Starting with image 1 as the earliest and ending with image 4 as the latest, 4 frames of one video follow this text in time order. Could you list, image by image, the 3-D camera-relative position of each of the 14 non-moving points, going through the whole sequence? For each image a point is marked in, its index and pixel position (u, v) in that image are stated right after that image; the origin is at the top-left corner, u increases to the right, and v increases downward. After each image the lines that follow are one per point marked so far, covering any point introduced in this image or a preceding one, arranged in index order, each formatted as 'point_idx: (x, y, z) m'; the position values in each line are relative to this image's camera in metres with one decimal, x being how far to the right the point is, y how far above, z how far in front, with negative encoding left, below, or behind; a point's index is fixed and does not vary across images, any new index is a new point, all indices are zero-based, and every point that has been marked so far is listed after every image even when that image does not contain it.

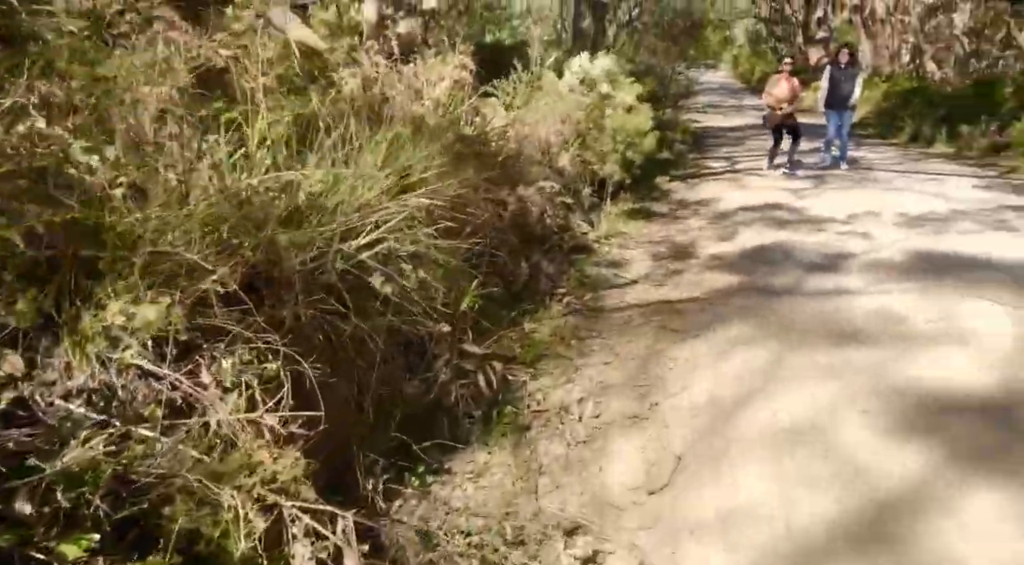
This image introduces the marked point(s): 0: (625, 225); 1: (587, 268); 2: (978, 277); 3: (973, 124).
0: (+1.0, +0.5, +6.9) m
1: (+0.5, +0.1, +5.3) m
2: (+2.8, 0.0, +4.8) m
3: (+8.1, +2.8, +14.1) m
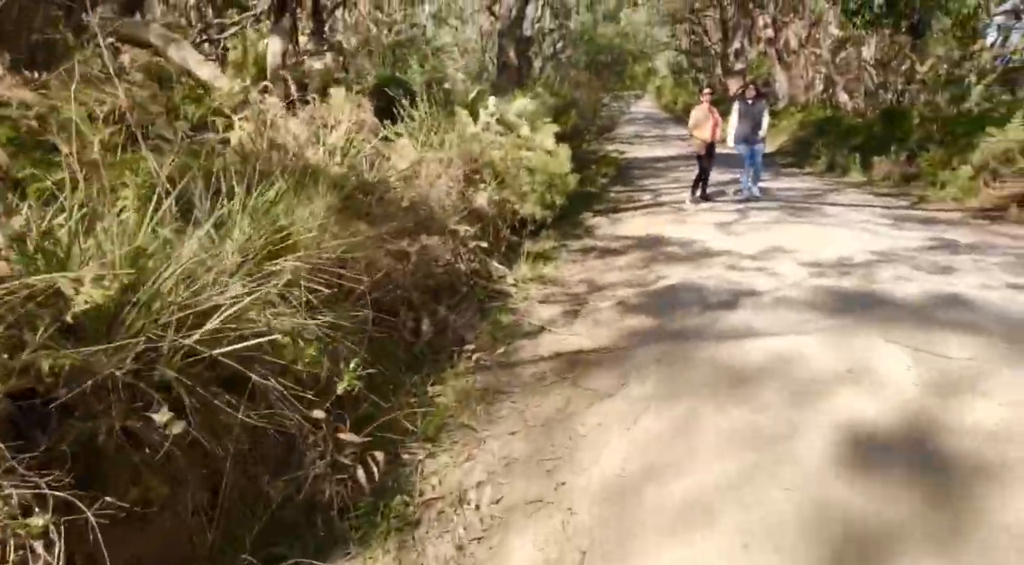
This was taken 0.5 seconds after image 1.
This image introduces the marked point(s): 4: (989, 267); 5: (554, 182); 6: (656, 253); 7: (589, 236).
0: (+0.3, +0.1, +6.7) m
1: (-0.1, -0.2, +5.1) m
2: (+2.2, -0.2, +4.8) m
3: (+6.7, +2.4, +14.5) m
4: (+3.6, +0.1, +6.2) m
5: (+0.4, +1.0, +7.8) m
6: (+1.3, +0.2, +7.0) m
7: (+0.8, +0.5, +8.6) m
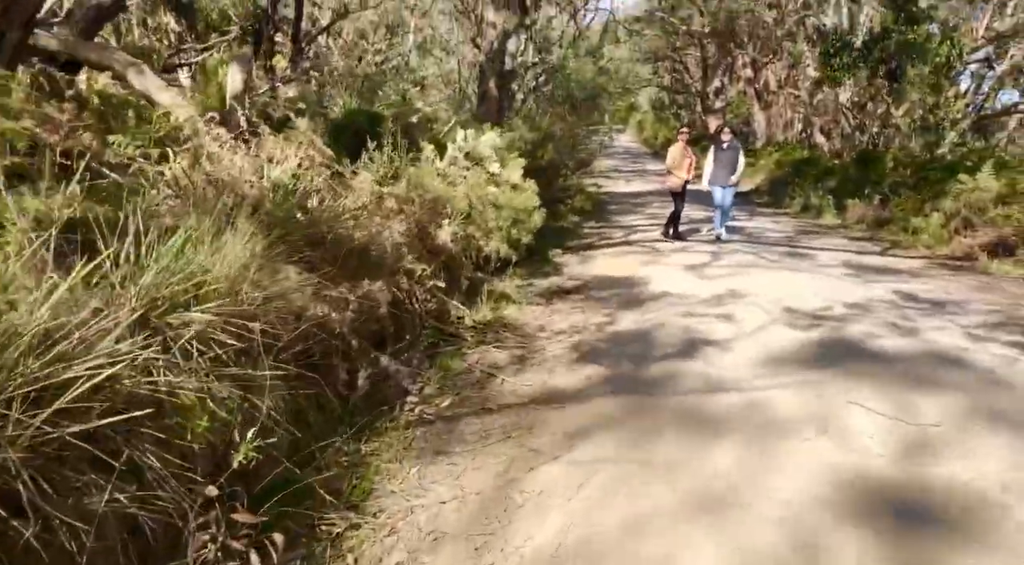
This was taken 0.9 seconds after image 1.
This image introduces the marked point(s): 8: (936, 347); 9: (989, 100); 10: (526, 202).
0: (0.0, -0.2, +6.5) m
1: (-0.4, -0.5, +4.9) m
2: (+2.0, -0.5, +4.6) m
3: (+6.3, +1.6, +14.5) m
4: (+3.3, -0.3, +6.0) m
5: (+0.1, +0.6, +7.6) m
6: (+0.9, -0.1, +6.8) m
7: (+0.5, +0.1, +8.4) m
8: (+2.7, -0.4, +5.2) m
9: (+10.9, +4.2, +18.4) m
10: (+0.1, +0.7, +7.6) m
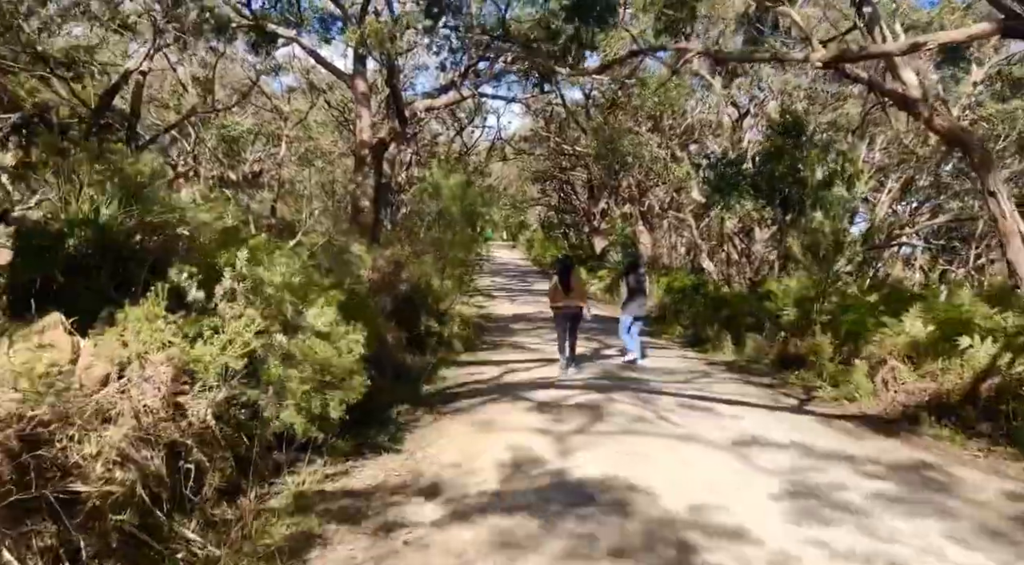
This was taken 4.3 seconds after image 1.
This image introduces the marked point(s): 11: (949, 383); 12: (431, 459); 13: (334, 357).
0: (-1.2, -1.3, +4.2) m
1: (-1.3, -1.3, +2.5) m
2: (+1.1, -1.3, +2.5) m
3: (+4.0, -0.7, +13.1) m
4: (+2.2, -1.4, +4.1) m
5: (-1.2, -0.6, +5.4) m
6: (-0.2, -1.3, +4.6) m
7: (-0.9, -1.3, +6.2) m
8: (+1.8, -1.4, +3.2) m
9: (+8.1, +1.2, +17.9) m
10: (-1.1, -0.5, +5.3) m
11: (+4.1, -0.9, +7.5) m
12: (-0.6, -1.3, +6.0) m
13: (-1.1, -0.5, +5.4) m
